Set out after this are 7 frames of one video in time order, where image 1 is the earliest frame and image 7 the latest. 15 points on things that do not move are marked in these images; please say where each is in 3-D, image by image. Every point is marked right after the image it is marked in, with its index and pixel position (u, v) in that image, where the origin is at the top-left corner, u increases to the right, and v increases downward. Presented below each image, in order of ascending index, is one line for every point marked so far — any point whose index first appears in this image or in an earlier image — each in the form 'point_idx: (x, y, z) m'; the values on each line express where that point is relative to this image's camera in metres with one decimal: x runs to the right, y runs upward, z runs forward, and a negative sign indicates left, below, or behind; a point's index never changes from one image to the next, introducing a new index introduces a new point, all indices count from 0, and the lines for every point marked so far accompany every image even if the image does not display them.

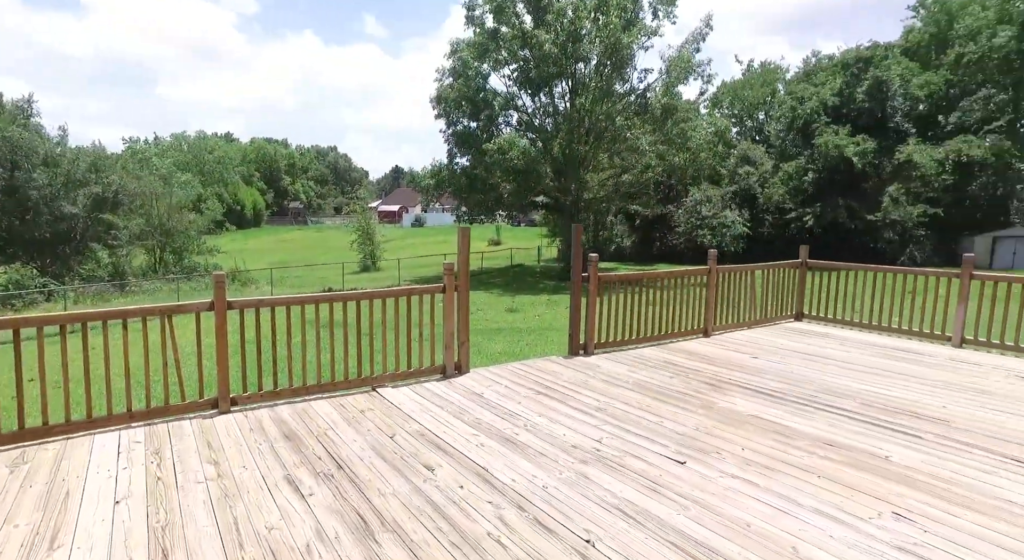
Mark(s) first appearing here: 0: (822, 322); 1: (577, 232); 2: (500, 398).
0: (+4.0, -0.5, +8.3) m
1: (+0.7, +0.5, +6.3) m
2: (-0.1, -0.9, +4.9) m
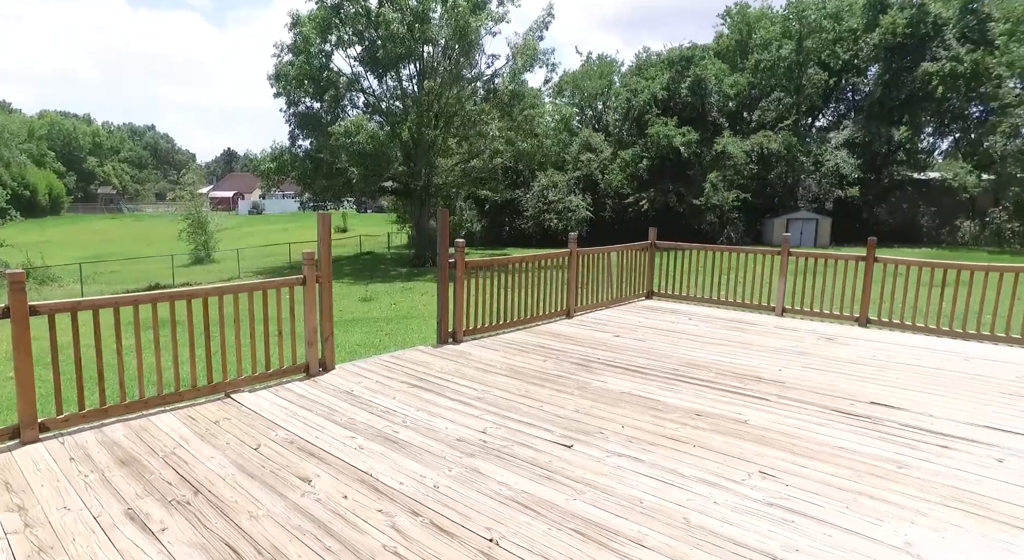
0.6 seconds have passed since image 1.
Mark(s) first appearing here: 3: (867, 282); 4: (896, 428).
0: (+2.2, -0.3, +8.8) m
1: (-0.7, +0.6, +6.1) m
2: (-1.0, -0.8, +4.6) m
3: (+4.3, 0.0, +7.6) m
4: (+2.6, -1.0, +4.3) m
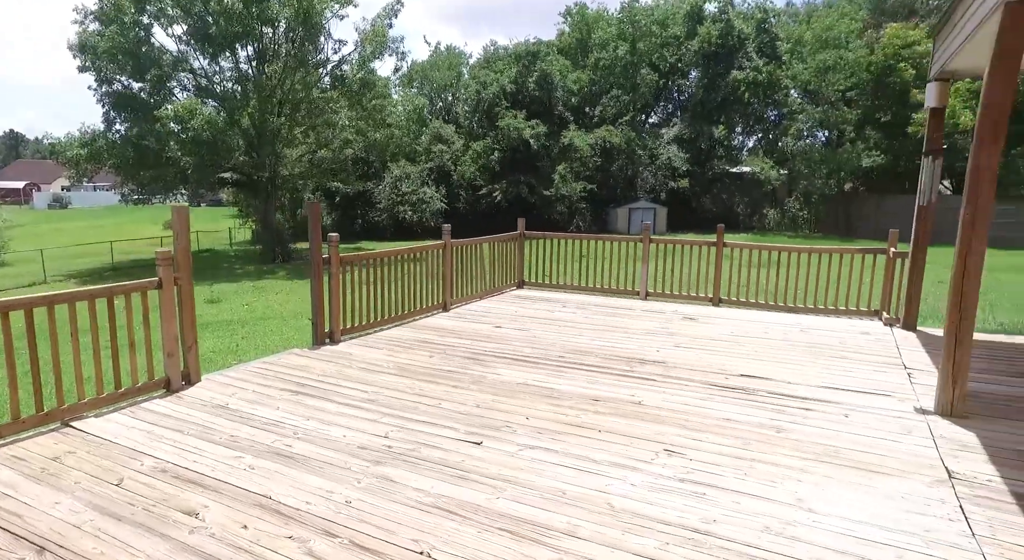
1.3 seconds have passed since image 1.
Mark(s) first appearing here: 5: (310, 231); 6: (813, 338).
0: (+0.4, -0.1, +9.0) m
1: (-1.8, +0.6, +5.7) m
2: (-1.7, -0.8, +4.1) m
3: (+2.7, +0.2, +8.3) m
4: (+1.9, -0.8, +4.7) m
5: (-1.8, +0.4, +5.7) m
6: (+3.1, -0.6, +6.5) m
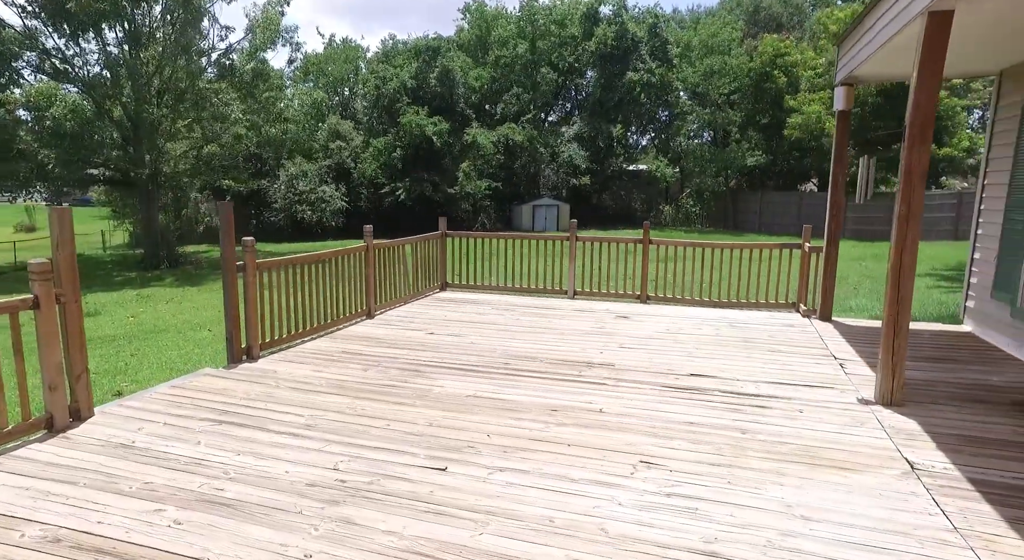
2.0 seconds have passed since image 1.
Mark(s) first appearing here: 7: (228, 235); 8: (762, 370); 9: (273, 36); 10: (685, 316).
0: (-0.6, -0.1, +8.7) m
1: (-2.3, +0.6, +5.1) m
2: (-1.9, -0.9, +3.5) m
3: (+1.7, +0.2, +8.3) m
4: (+1.5, -0.8, +4.6) m
5: (-2.3, +0.3, +5.1) m
6: (+2.4, -0.5, +6.6) m
7: (-2.3, +0.4, +5.1) m
8: (+2.1, -0.8, +5.3) m
9: (-7.1, +7.1, +18.6) m
10: (+2.0, -0.4, +7.3) m
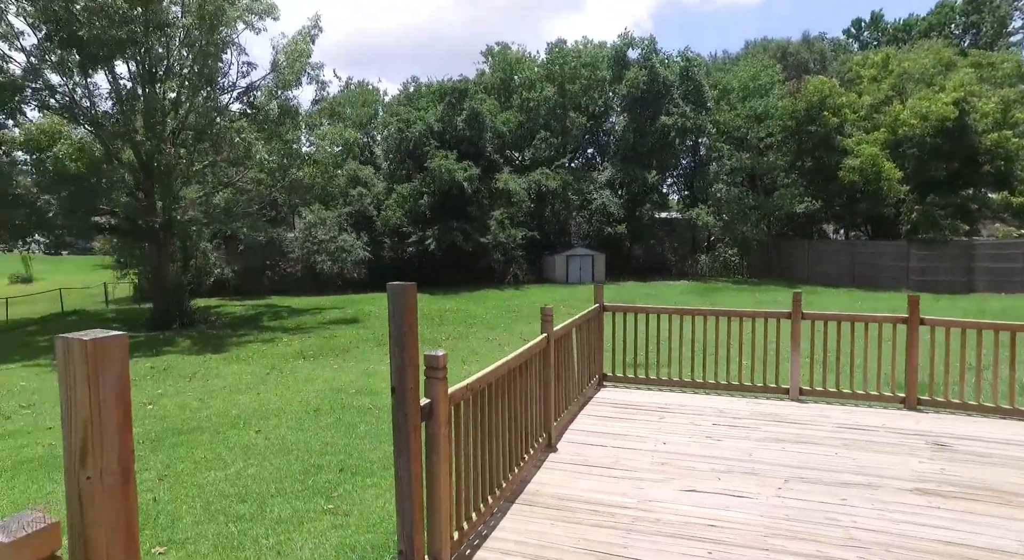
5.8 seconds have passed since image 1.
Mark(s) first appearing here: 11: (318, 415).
0: (+1.2, -1.0, +6.1) m
1: (-0.4, -0.1, +2.5) m
2: (0.0, -1.4, +0.9) m
3: (+3.5, -0.6, +5.8) m
4: (+3.4, -1.4, +2.0) m
5: (-0.5, -0.3, +2.5) m
6: (+4.2, -1.3, +4.1) m
7: (-0.4, -0.3, +2.5) m
8: (+3.9, -1.4, +2.7) m
9: (-5.4, +5.5, +16.4) m
10: (+3.8, -1.2, +4.8) m
11: (-2.5, -1.8, +8.3) m
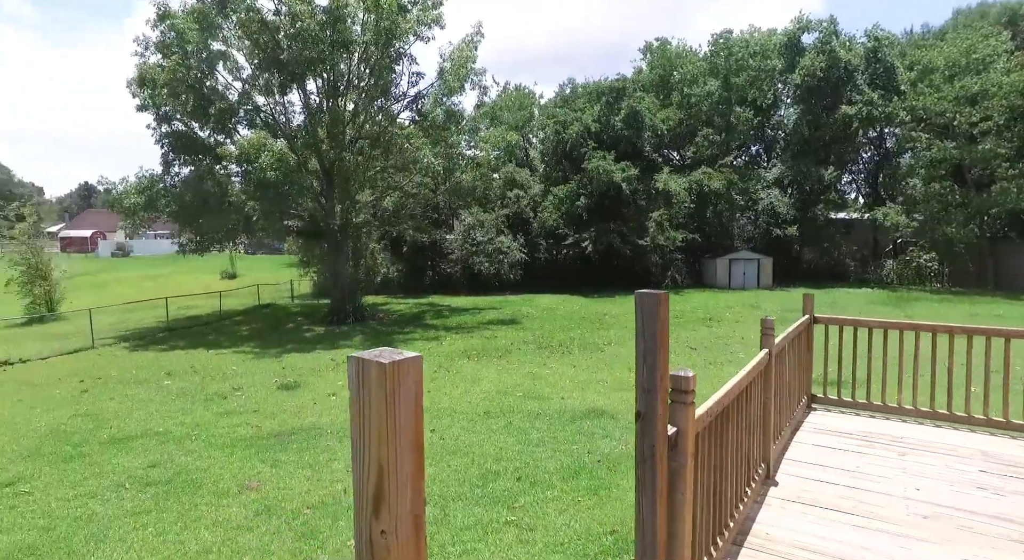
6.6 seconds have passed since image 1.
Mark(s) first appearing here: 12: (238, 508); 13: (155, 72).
0: (+2.8, -1.1, +5.2) m
1: (+0.5, -0.1, +2.1) m
2: (+0.5, -1.4, +0.5) m
3: (+5.1, -0.7, +4.4) m
4: (+4.1, -1.5, +0.8) m
5: (+0.4, -0.3, +2.1) m
6: (+5.3, -1.4, +2.6) m
7: (+0.5, -0.3, +2.1) m
8: (+4.8, -1.5, +1.3) m
9: (-1.2, +5.5, +16.8) m
10: (+5.1, -1.3, +3.4) m
11: (-0.3, -1.8, +8.3) m
12: (-2.3, -1.9, +5.3) m
13: (-8.3, +4.9, +14.8) m
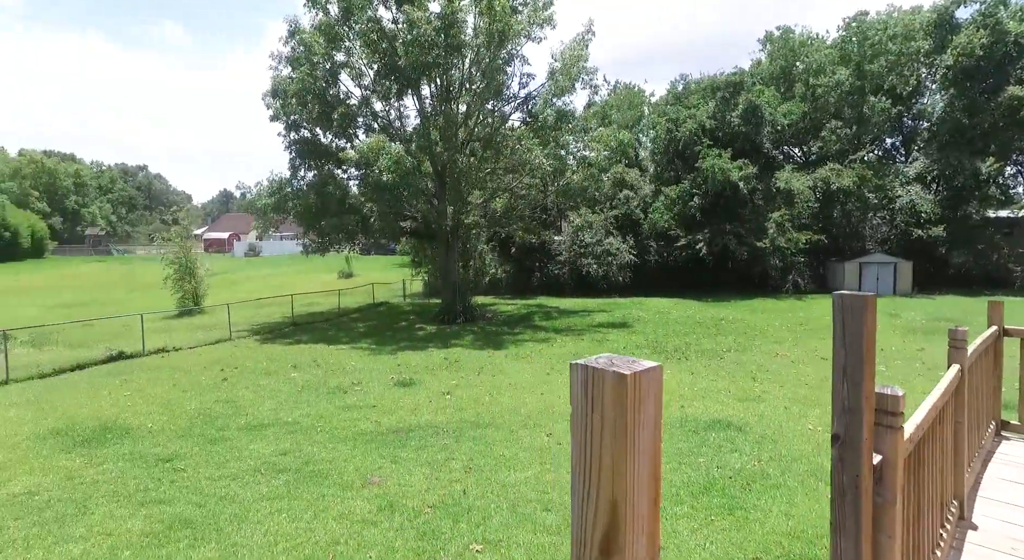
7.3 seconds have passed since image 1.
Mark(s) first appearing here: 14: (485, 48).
0: (+3.8, -1.1, +4.5) m
1: (+1.0, -0.1, +1.8) m
2: (+0.7, -1.4, +0.1) m
3: (+5.9, -0.8, +3.3) m
4: (+4.3, -1.5, -0.1) m
5: (+0.9, -0.3, +1.8) m
6: (+5.8, -1.4, +1.5) m
7: (+1.0, -0.3, +1.8) m
8: (+5.1, -1.5, +0.3) m
9: (+1.8, +5.4, +16.5) m
10: (+5.7, -1.4, +2.3) m
11: (+1.2, -1.8, +8.0) m
12: (-1.3, -1.9, +5.4) m
13: (-5.6, +4.9, +15.7) m
14: (-0.4, +5.5, +14.8) m
